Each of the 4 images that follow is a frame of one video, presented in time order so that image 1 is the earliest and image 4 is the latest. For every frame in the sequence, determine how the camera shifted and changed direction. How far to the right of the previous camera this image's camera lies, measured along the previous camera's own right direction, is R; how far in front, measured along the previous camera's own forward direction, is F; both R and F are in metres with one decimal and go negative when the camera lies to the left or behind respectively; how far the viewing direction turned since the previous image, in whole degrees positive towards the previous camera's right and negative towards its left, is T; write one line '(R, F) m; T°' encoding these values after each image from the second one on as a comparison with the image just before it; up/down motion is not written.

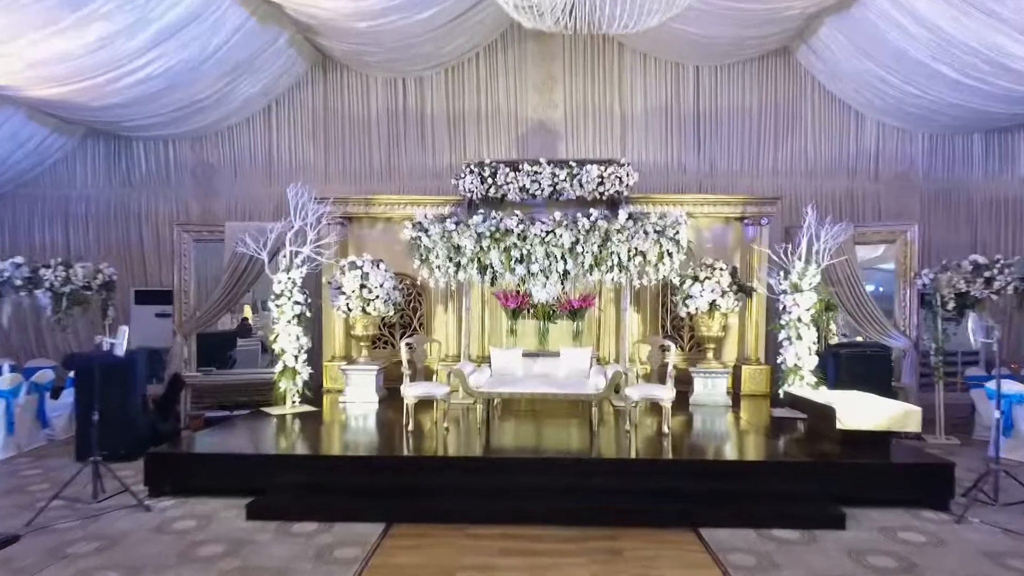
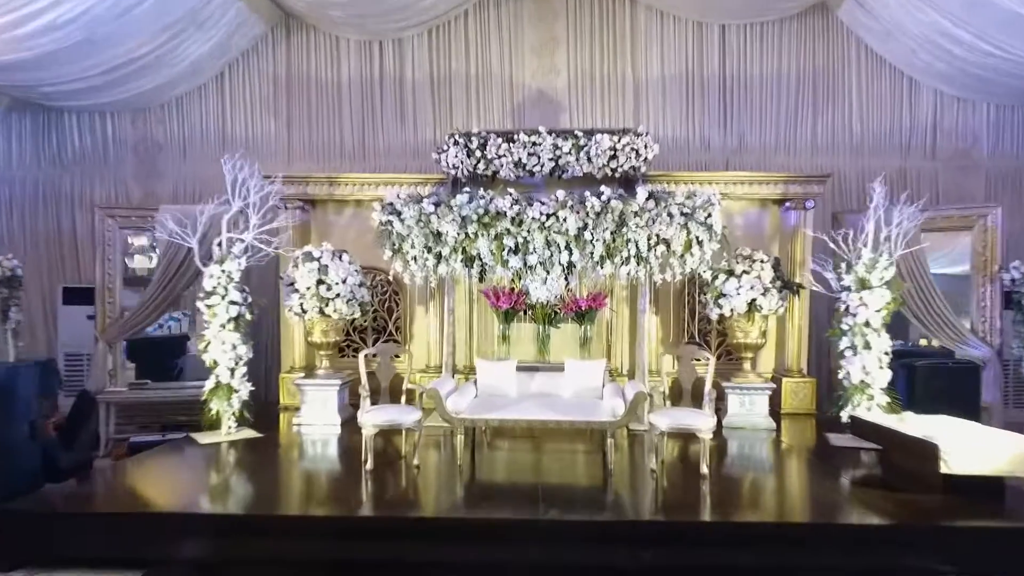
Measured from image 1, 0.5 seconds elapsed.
(+0.1, +1.5) m; 0°
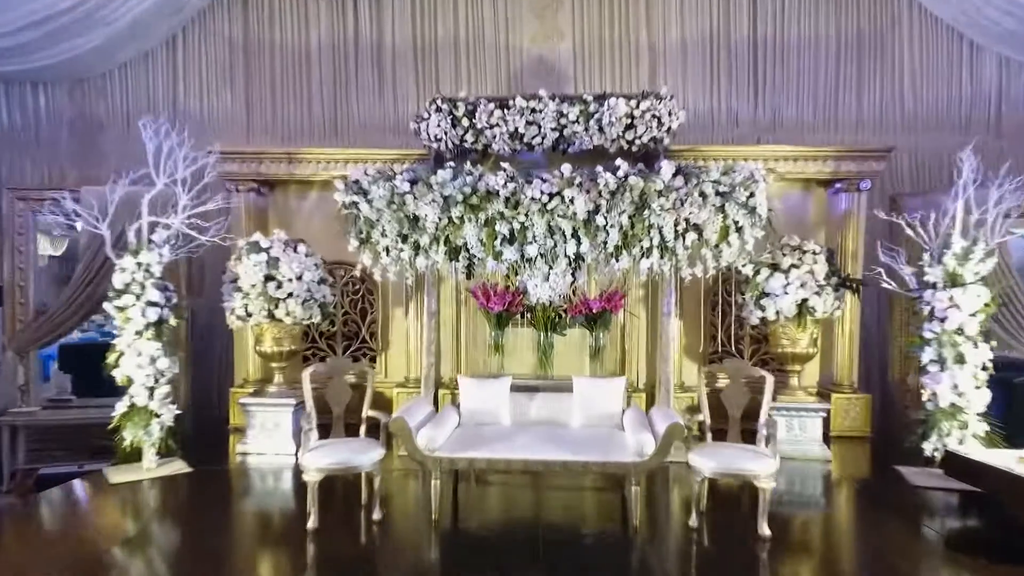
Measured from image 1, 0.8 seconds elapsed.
(0.0, +1.2) m; 0°
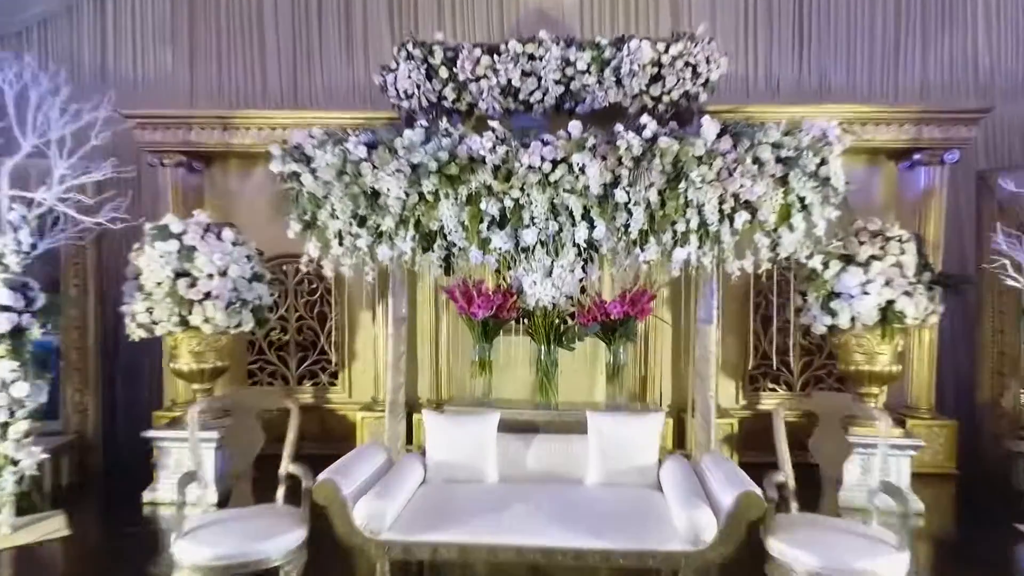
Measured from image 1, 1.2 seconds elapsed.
(+0.1, +1.3) m; 0°
